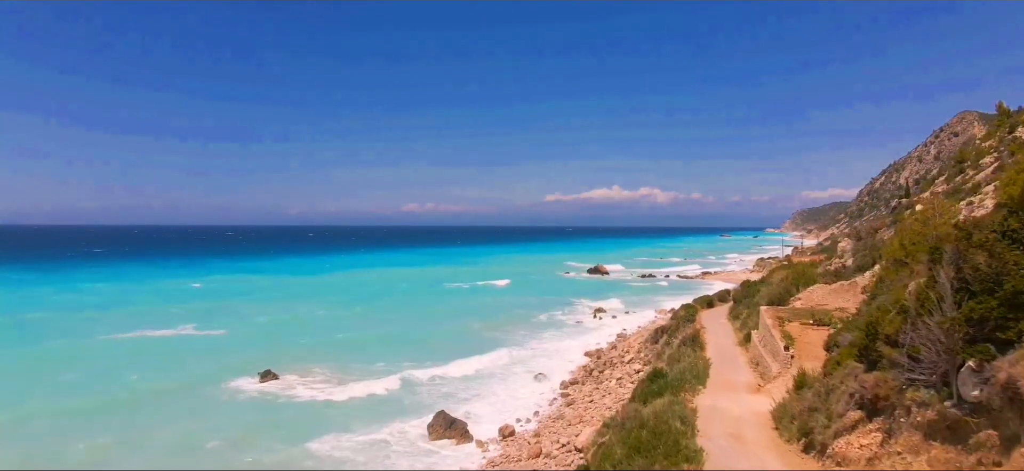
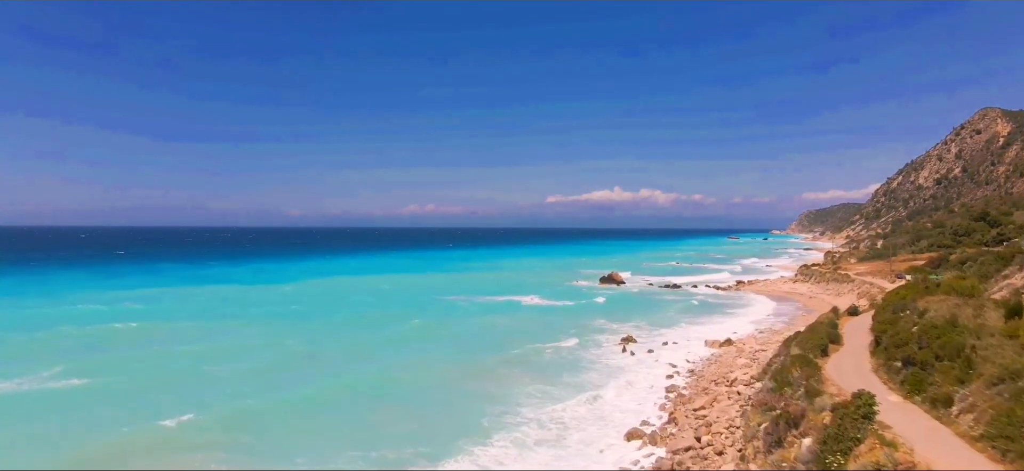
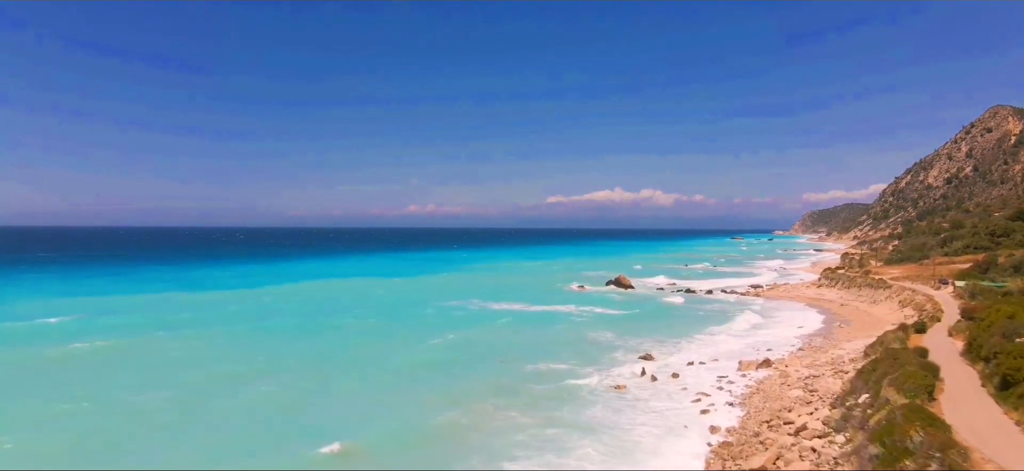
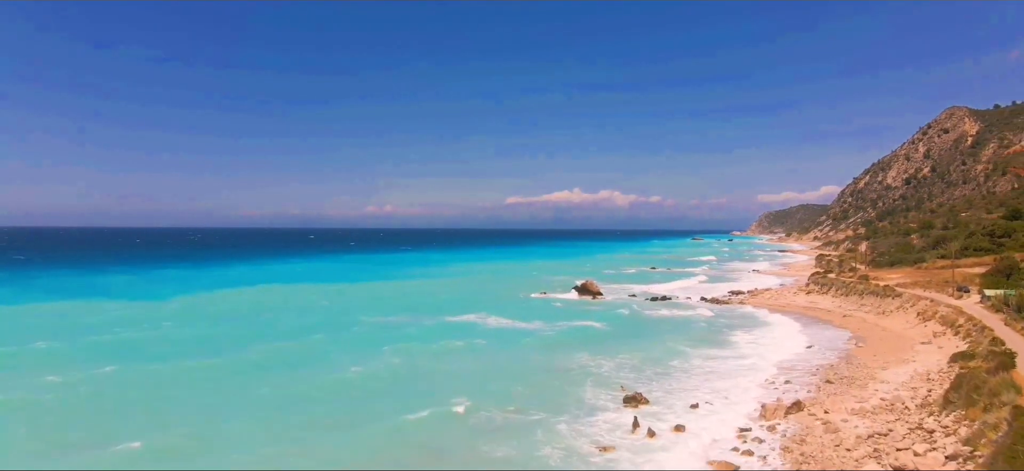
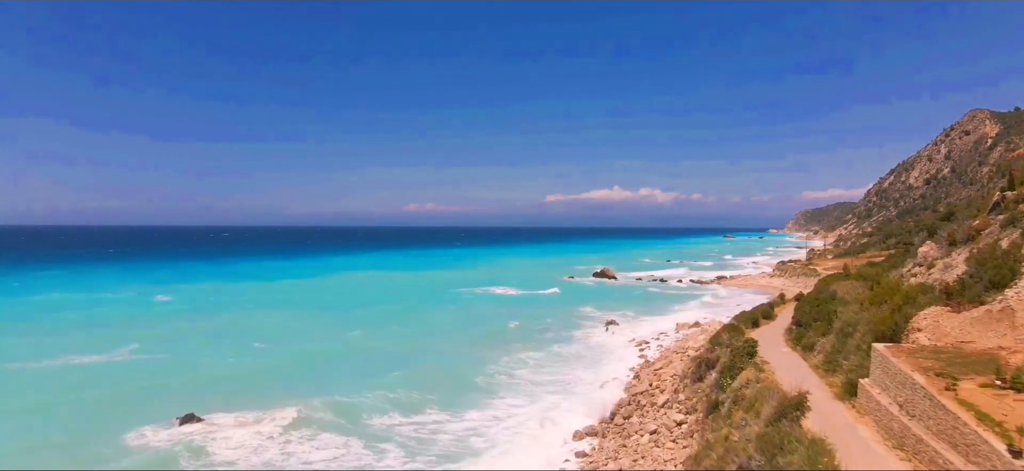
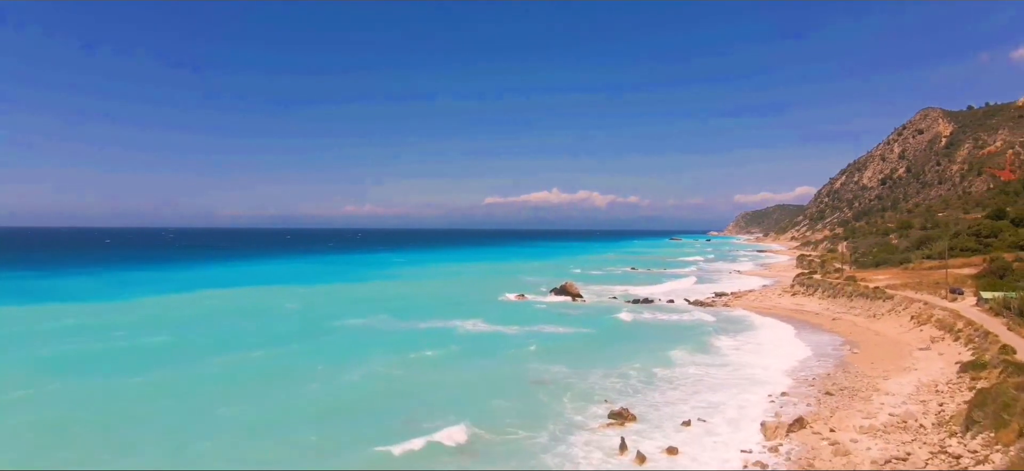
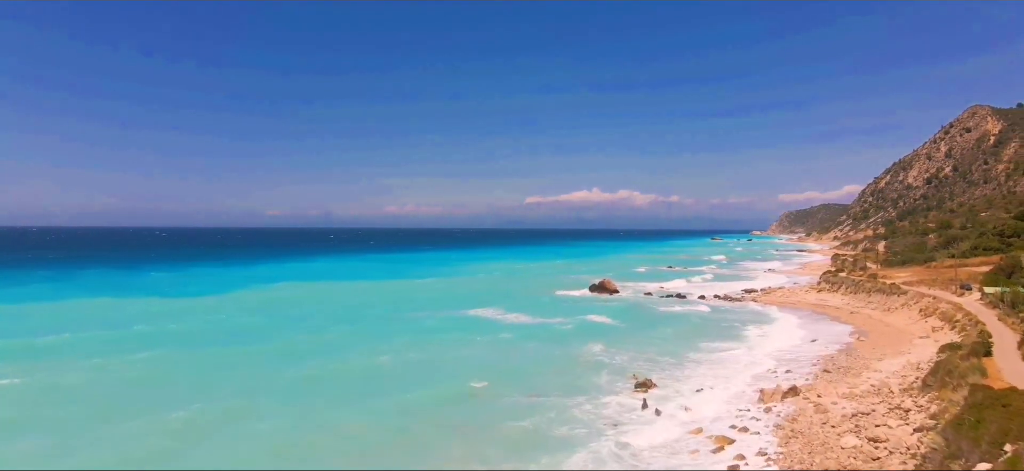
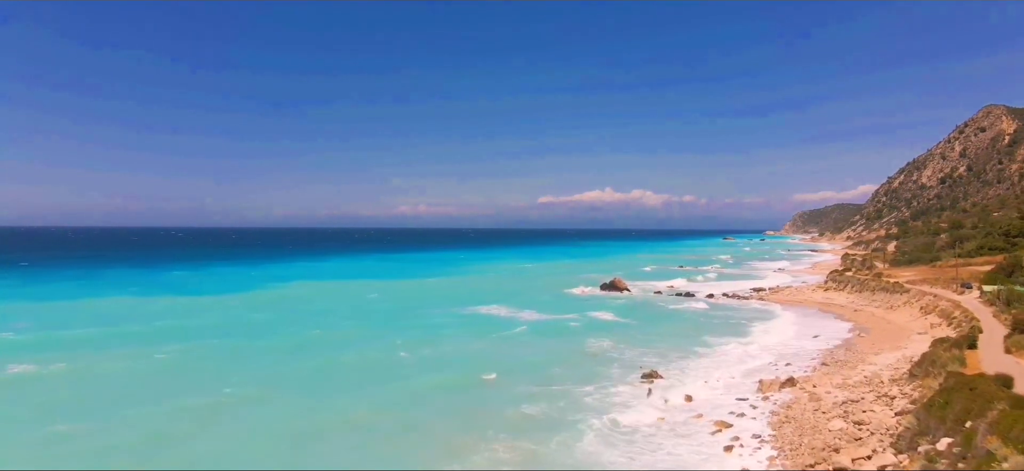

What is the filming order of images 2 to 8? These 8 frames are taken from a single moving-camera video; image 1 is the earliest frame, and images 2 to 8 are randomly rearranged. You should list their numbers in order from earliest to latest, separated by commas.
5, 2, 3, 8, 7, 4, 6
